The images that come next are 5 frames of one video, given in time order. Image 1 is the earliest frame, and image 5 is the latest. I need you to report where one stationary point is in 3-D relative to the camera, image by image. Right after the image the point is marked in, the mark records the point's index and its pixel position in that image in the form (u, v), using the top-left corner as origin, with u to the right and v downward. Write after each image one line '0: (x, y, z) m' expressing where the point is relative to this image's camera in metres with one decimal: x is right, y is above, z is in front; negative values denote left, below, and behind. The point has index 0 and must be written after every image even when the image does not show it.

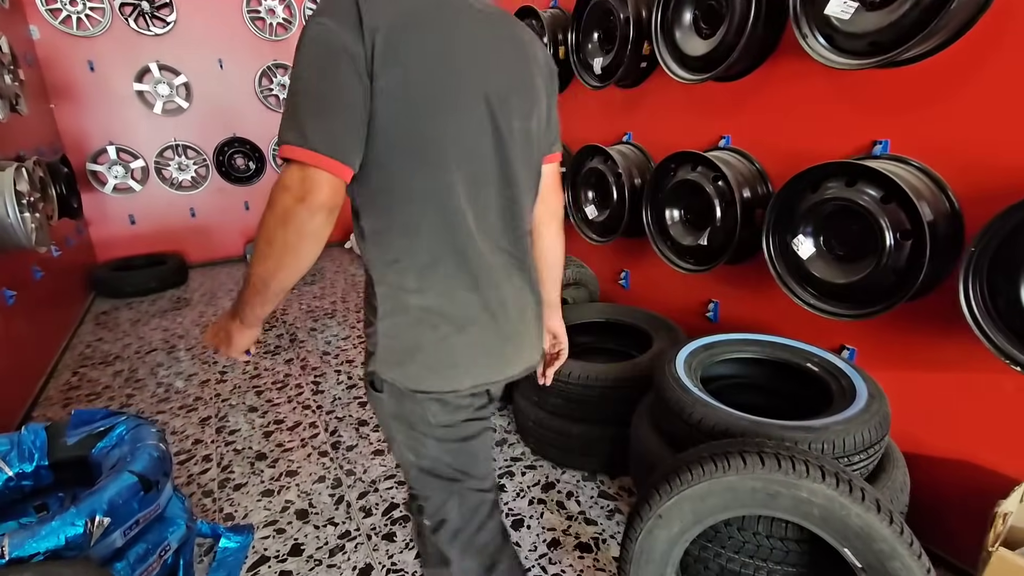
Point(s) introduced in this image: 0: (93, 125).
0: (-3.5, +1.4, +4.3) m
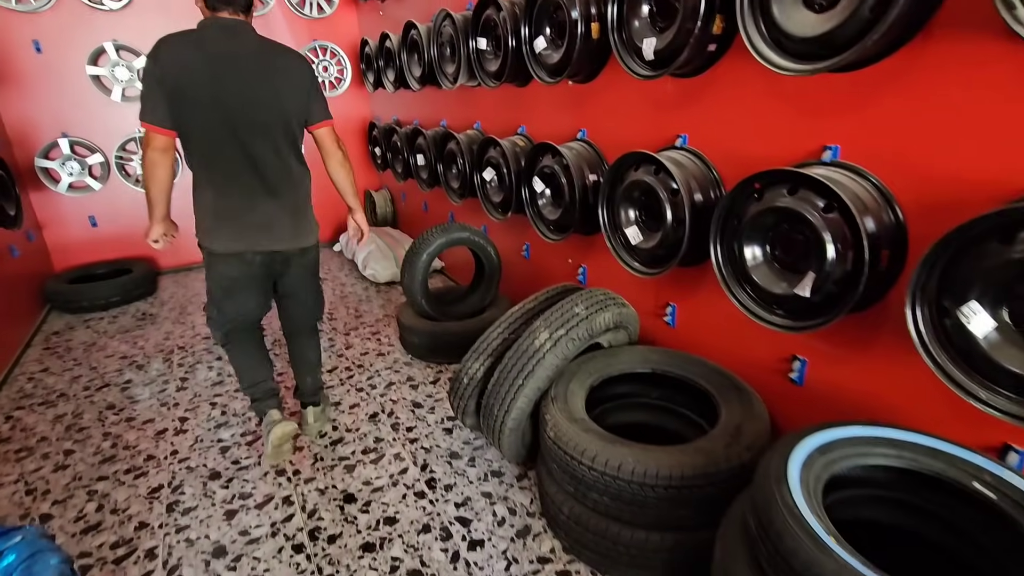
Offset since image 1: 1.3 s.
0: (-3.4, +1.3, +3.8) m
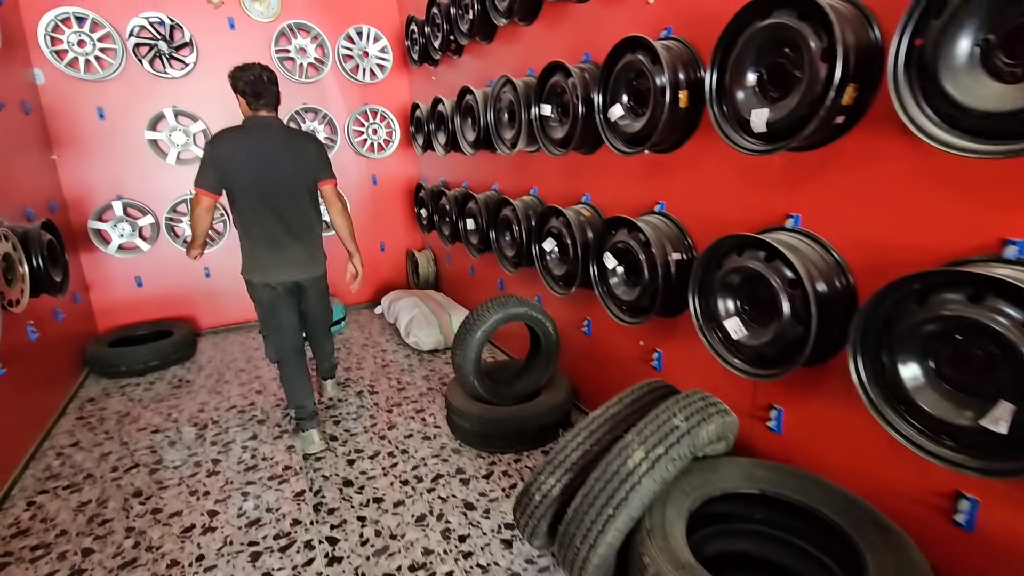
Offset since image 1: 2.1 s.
0: (-3.1, +0.8, +3.8) m
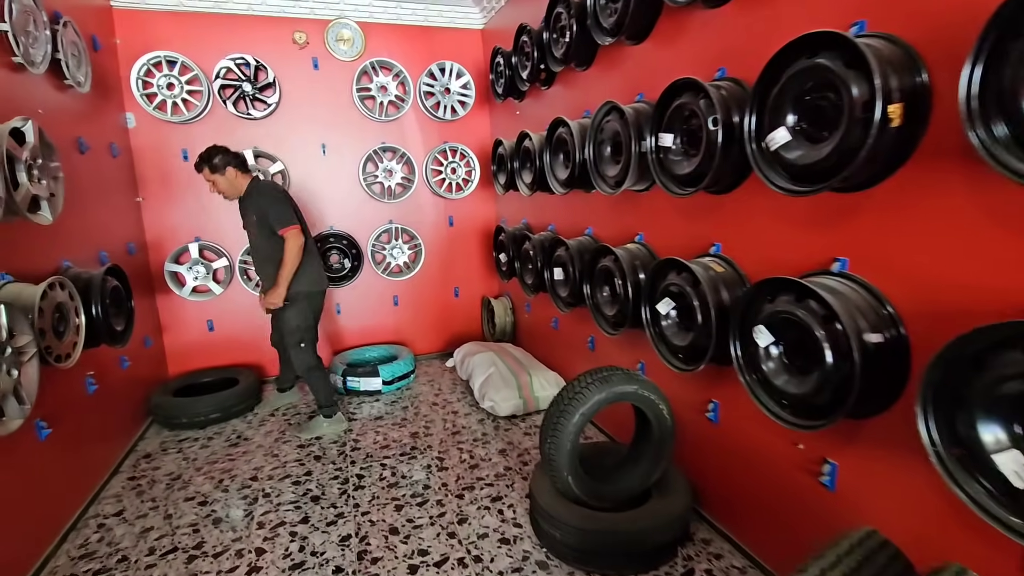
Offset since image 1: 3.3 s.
0: (-2.4, +0.5, +3.8) m
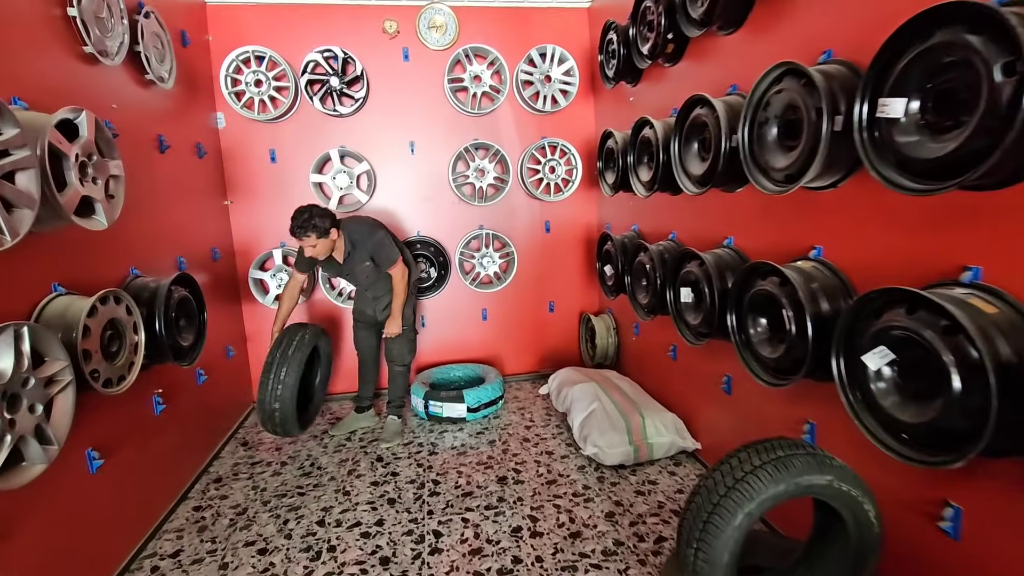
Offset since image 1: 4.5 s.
0: (-1.7, +0.4, +3.6) m
